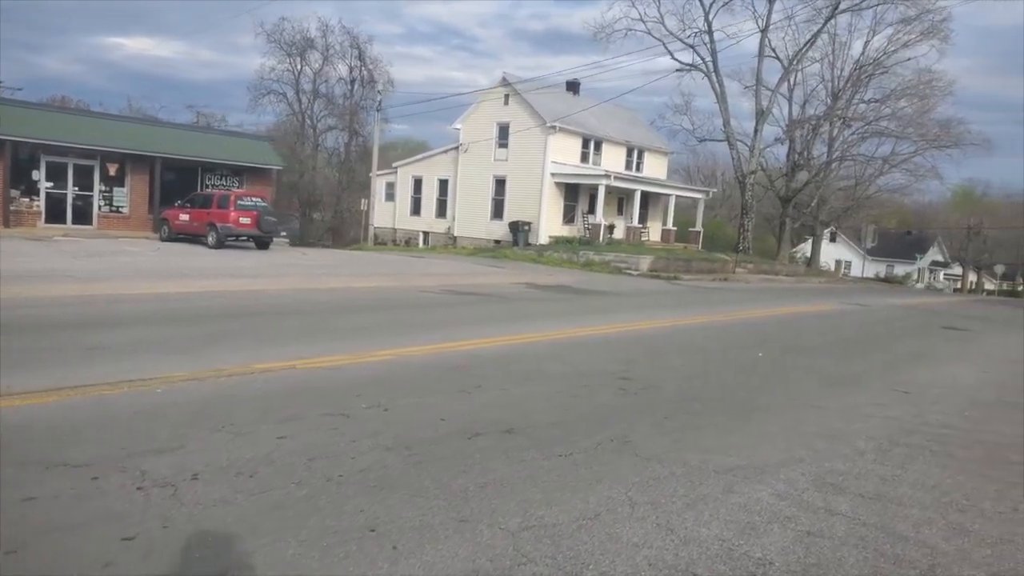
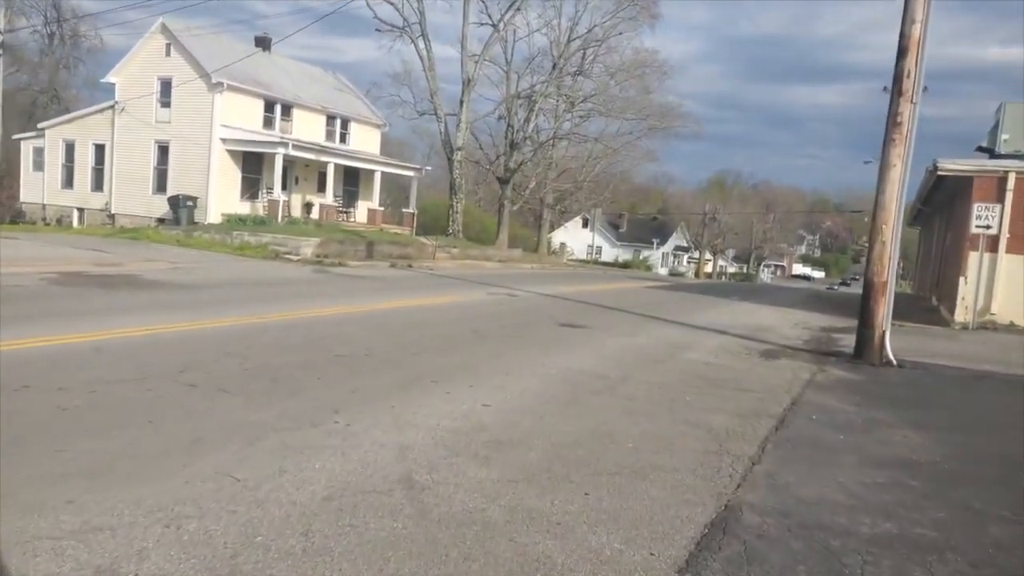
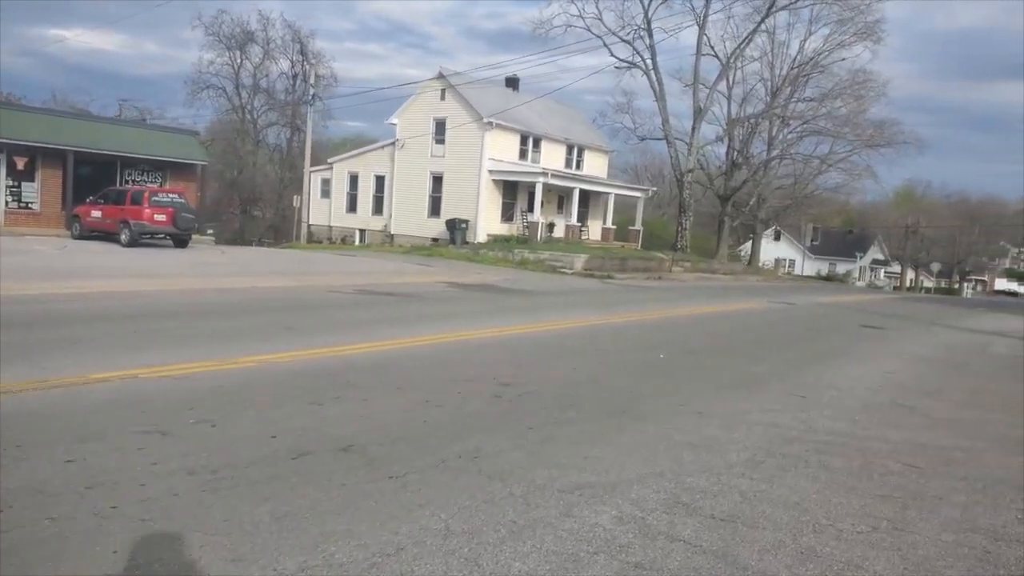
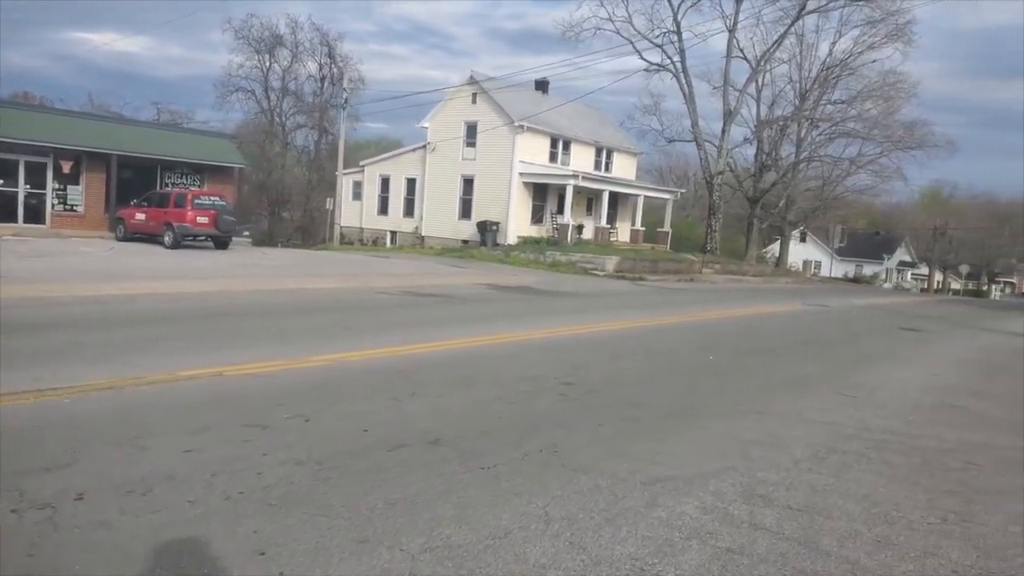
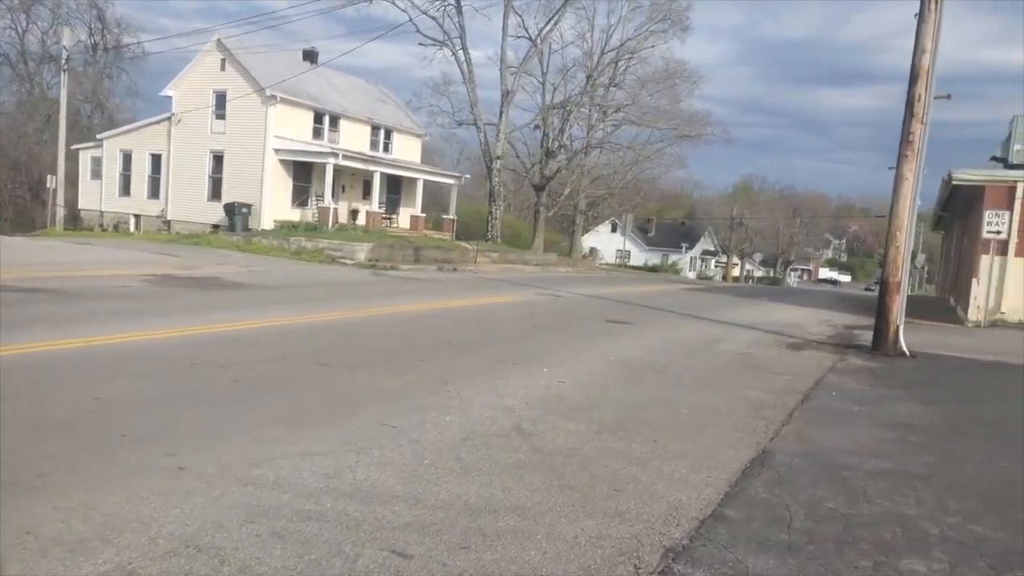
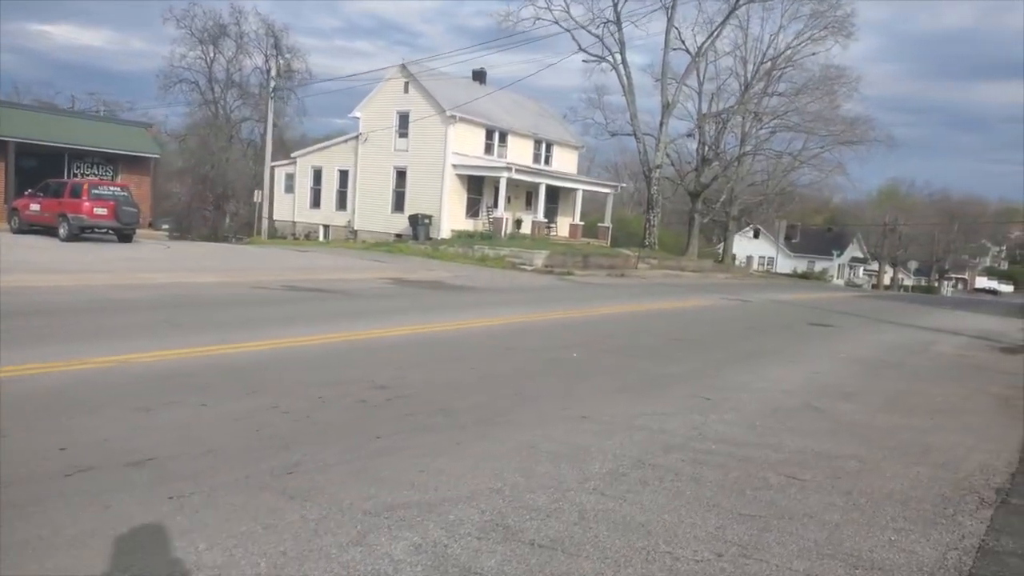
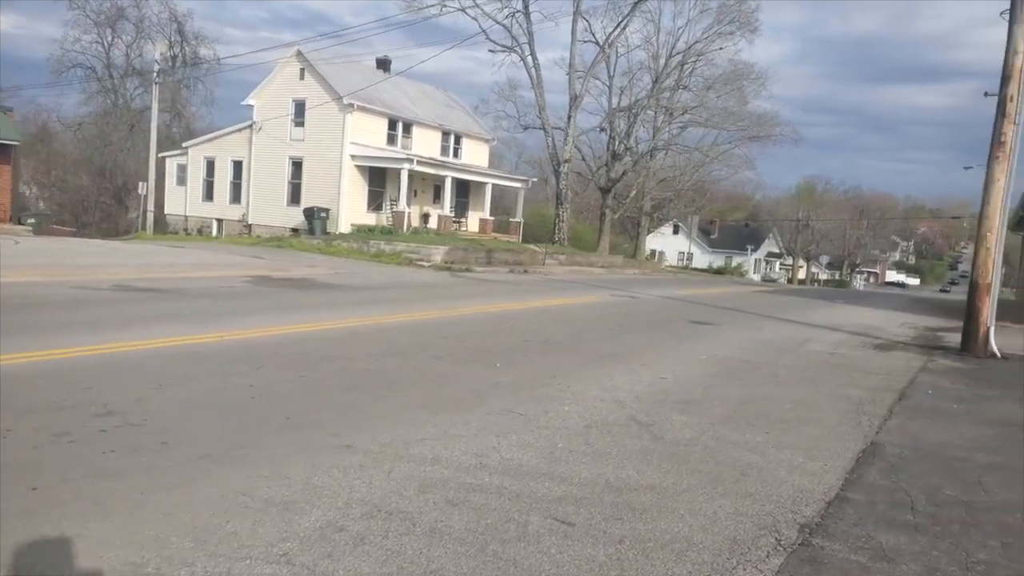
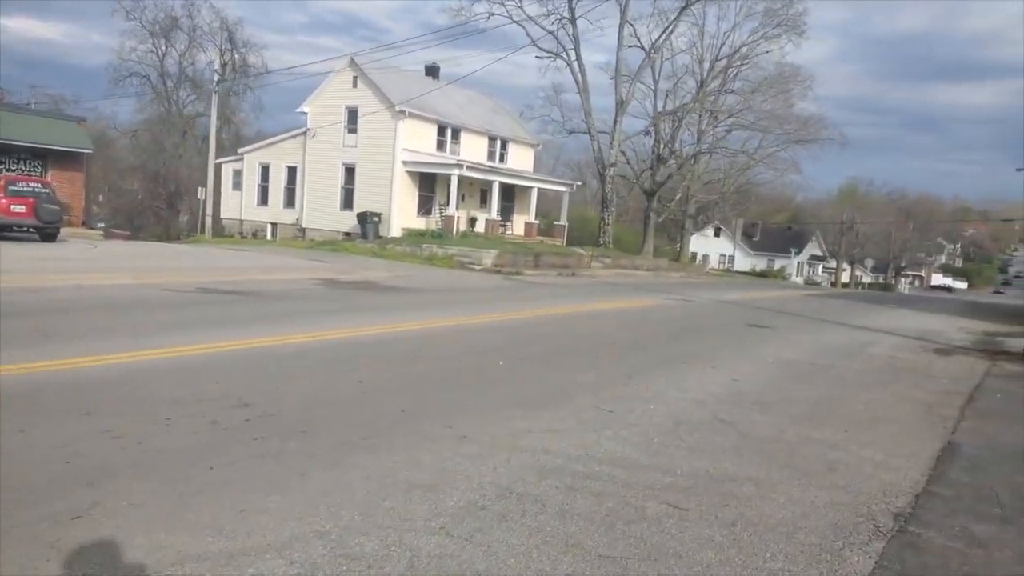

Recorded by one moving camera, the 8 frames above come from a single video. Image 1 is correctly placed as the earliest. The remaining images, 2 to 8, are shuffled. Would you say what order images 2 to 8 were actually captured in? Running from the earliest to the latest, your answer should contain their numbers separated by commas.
4, 3, 6, 8, 7, 5, 2
